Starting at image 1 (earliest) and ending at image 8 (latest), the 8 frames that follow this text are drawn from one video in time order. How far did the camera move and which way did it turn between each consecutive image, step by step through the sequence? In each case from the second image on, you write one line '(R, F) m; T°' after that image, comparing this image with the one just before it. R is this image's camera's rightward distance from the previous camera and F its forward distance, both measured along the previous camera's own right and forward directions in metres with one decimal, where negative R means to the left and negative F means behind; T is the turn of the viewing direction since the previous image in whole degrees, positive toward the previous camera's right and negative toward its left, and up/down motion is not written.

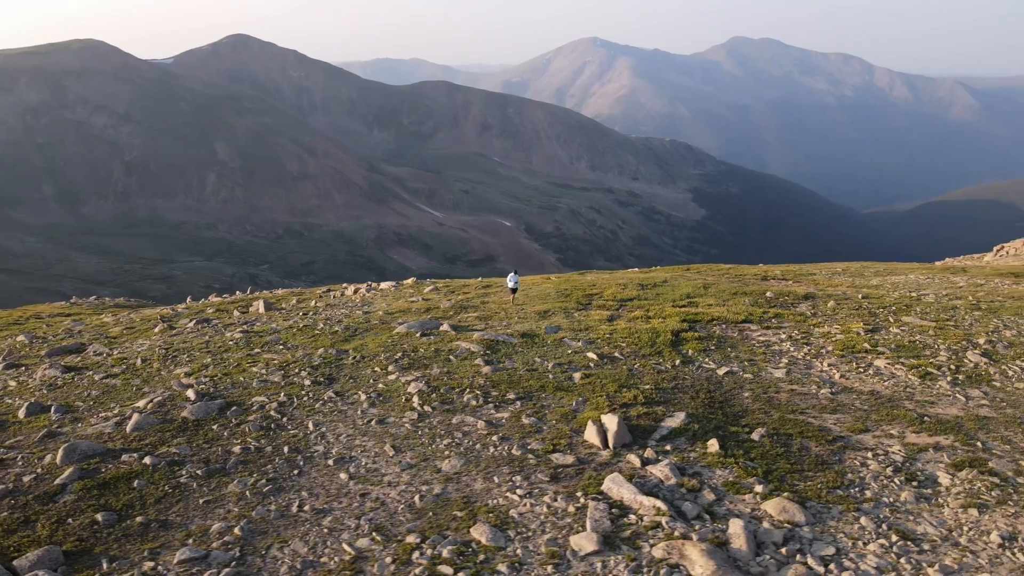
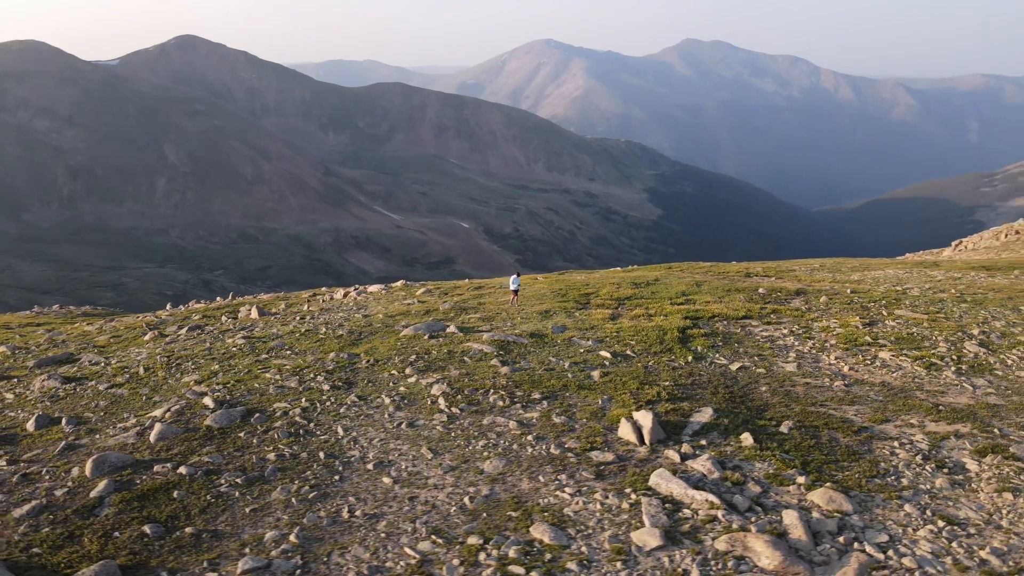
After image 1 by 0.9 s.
(-1.4, 0.0) m; +3°
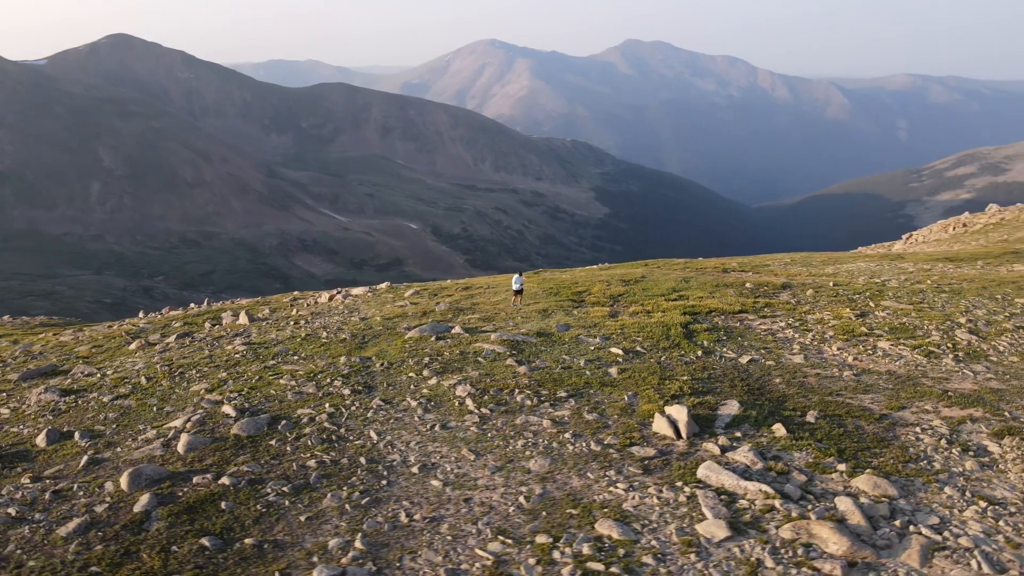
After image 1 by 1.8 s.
(-1.6, 0.0) m; +4°
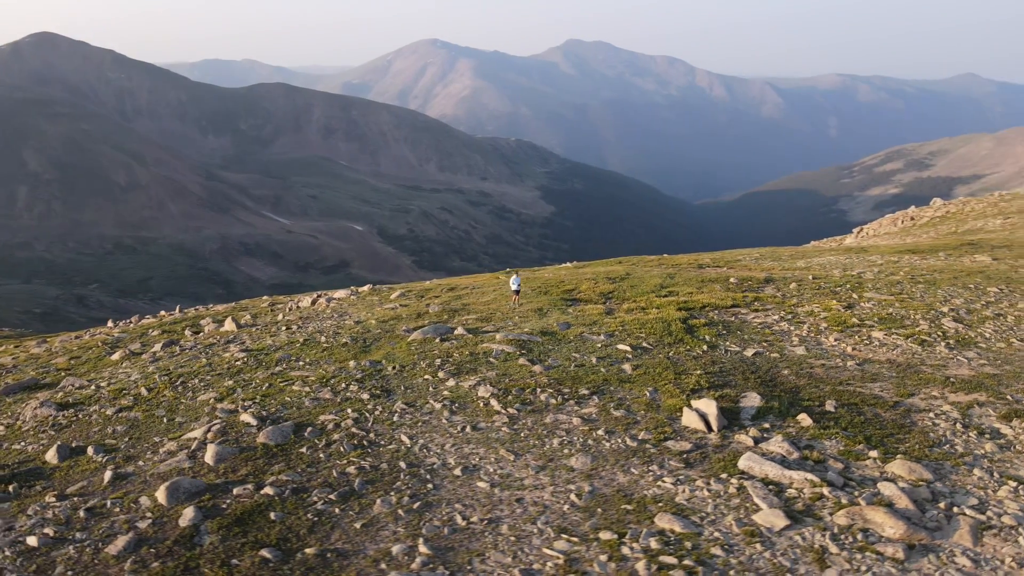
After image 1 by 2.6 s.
(-1.5, +0.1) m; +4°
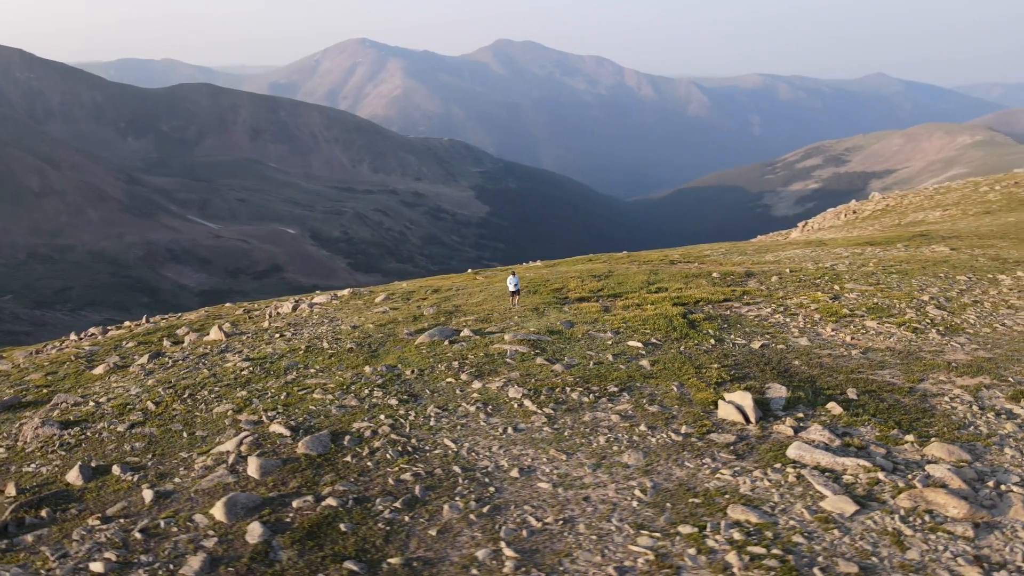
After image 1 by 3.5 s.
(-1.9, +0.1) m; +5°
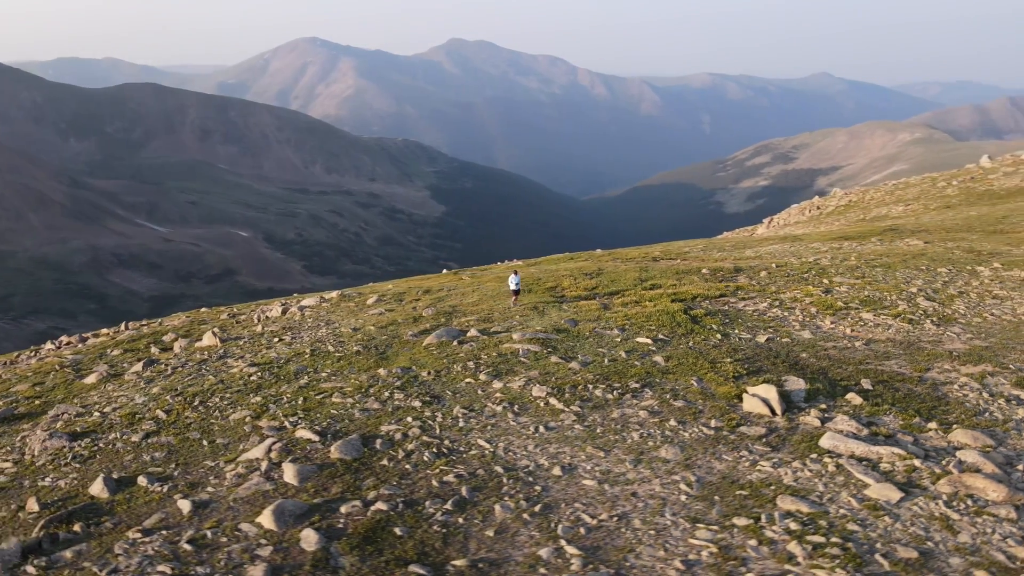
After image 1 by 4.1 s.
(-1.4, 0.0) m; +3°
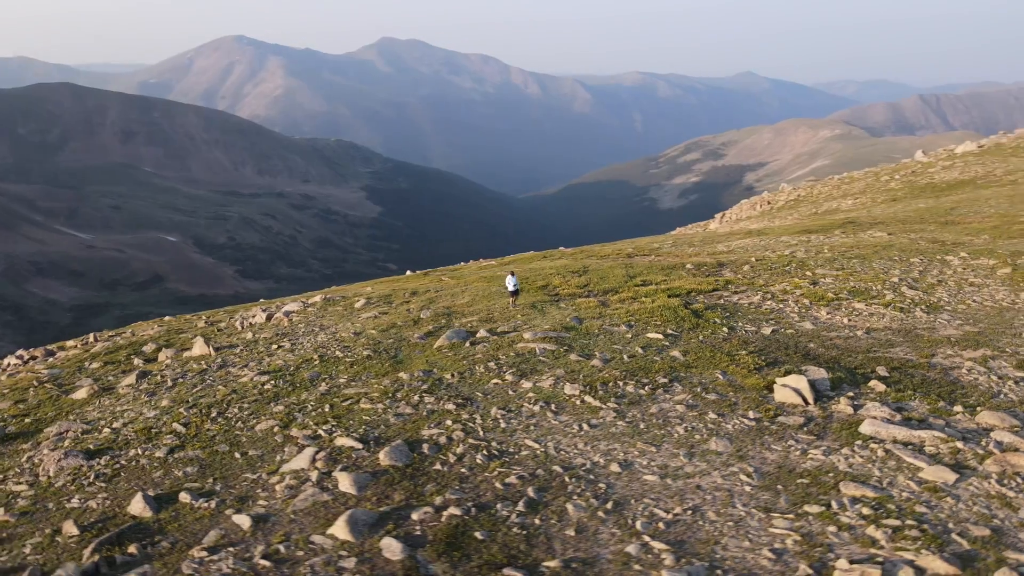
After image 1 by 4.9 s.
(-1.9, +0.1) m; +5°
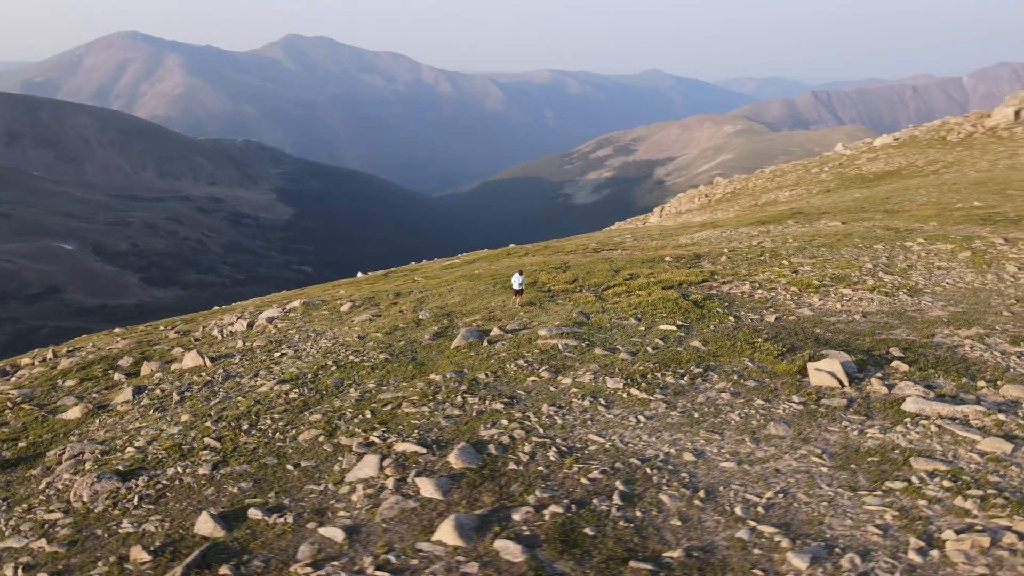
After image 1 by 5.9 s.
(-2.6, +0.2) m; +6°
